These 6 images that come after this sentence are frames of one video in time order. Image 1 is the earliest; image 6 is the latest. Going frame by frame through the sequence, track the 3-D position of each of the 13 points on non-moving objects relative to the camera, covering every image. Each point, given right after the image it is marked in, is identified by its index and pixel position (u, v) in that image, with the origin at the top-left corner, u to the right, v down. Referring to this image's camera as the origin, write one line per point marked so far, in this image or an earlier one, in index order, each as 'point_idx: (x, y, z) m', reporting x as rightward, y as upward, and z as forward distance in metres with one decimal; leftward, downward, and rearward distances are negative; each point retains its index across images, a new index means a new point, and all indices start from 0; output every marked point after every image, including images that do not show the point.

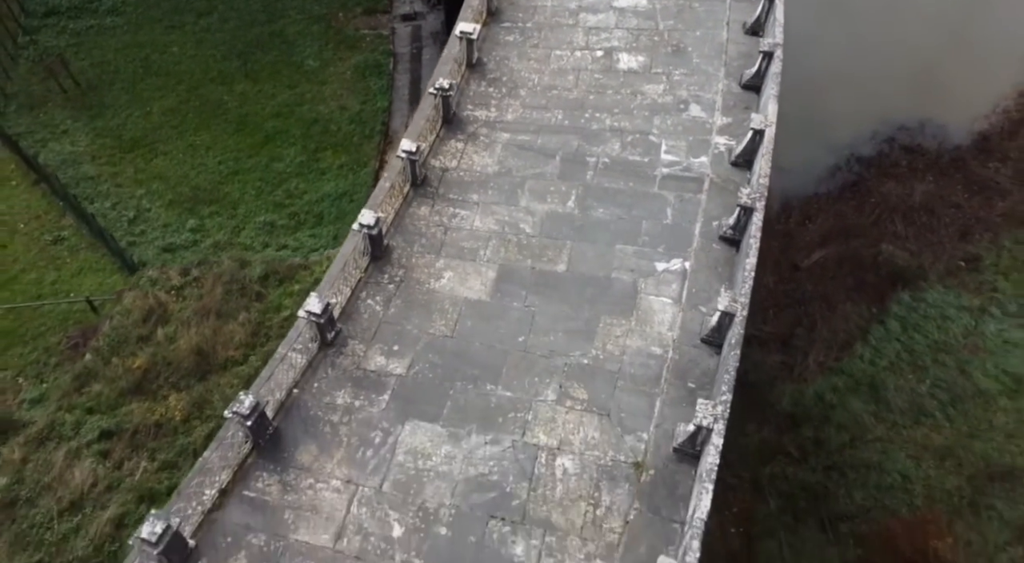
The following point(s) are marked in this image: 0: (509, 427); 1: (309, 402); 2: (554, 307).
0: (0.0, -1.7, +8.3) m
1: (-2.4, -1.4, +8.7) m
2: (+0.5, -0.3, +9.3) m
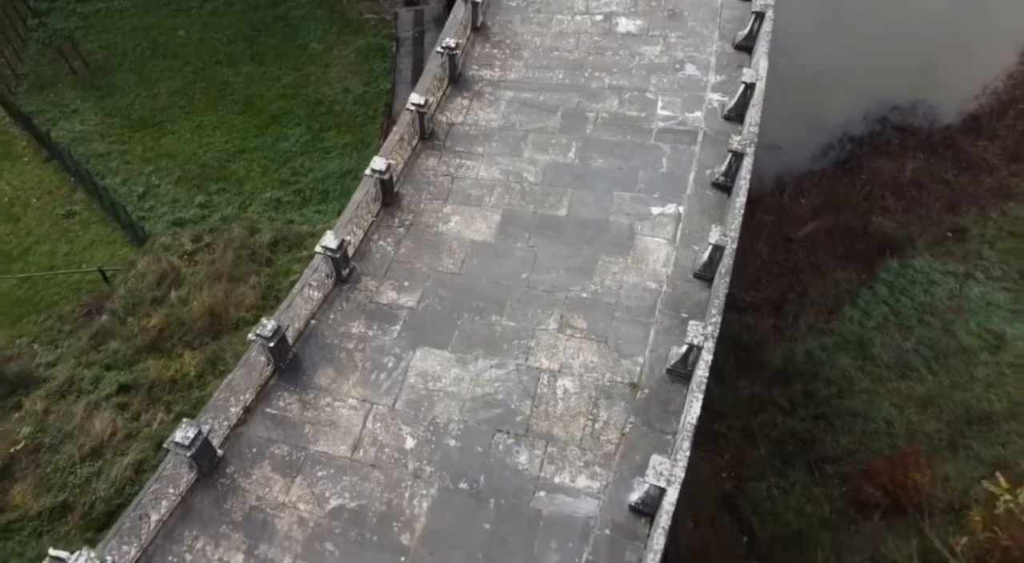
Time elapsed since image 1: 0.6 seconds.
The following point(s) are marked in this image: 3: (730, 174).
0: (0.0, -0.9, +8.9) m
1: (-2.3, -0.6, +9.3) m
2: (+0.6, +0.5, +9.9) m
3: (+3.0, +1.5, +10.2) m
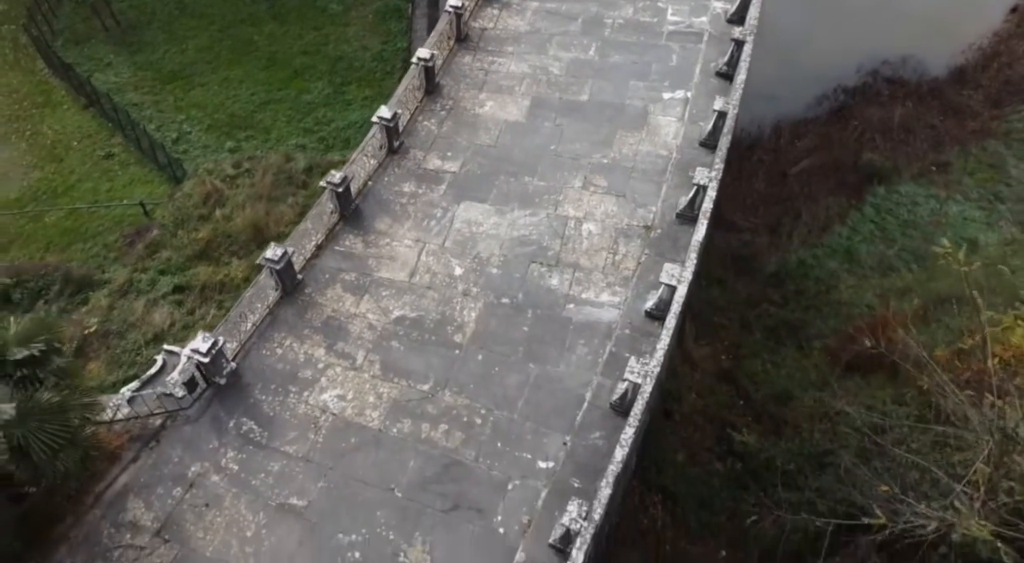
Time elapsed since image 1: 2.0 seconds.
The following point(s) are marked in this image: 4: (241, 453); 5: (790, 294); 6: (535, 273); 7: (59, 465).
0: (+0.5, +1.1, +10.5) m
1: (-1.9, +1.3, +10.8) m
2: (+1.0, +2.4, +11.5) m
3: (+3.4, +3.4, +11.7) m
4: (-3.0, -1.9, +8.3) m
5: (+5.9, -0.3, +15.7) m
6: (+0.3, +0.1, +9.8) m
7: (-4.3, -1.7, +7.2) m
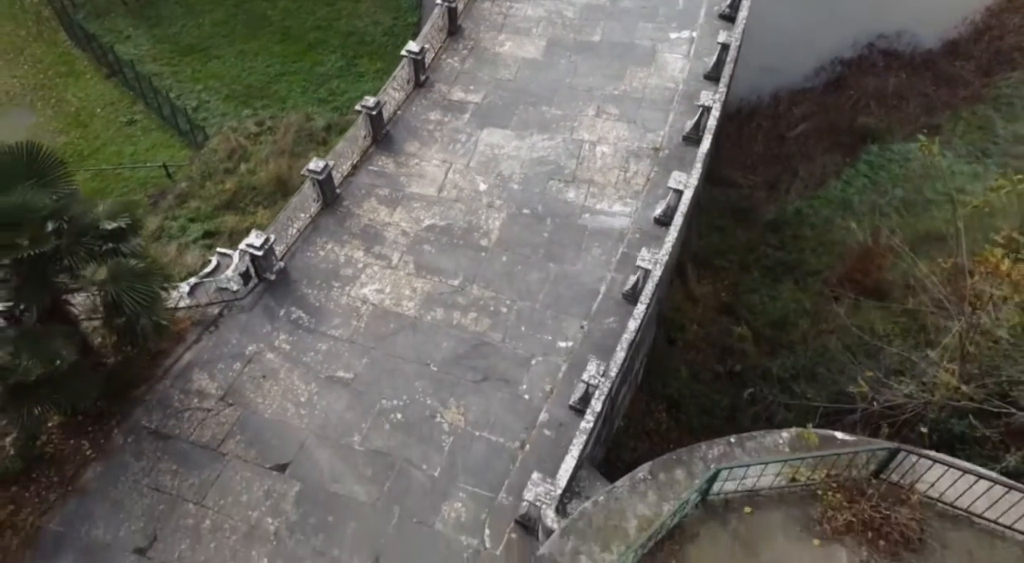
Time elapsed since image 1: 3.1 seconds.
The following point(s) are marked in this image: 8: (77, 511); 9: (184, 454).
0: (+0.8, +2.3, +11.4) m
1: (-1.6, +2.6, +11.8) m
2: (+1.3, +3.7, +12.4) m
3: (+3.7, +4.7, +12.7) m
4: (-2.7, -0.7, +9.3) m
5: (+6.2, +1.0, +16.7) m
6: (+0.6, +1.4, +10.7) m
7: (-4.0, -0.4, +8.1) m
8: (-4.5, -2.4, +7.8) m
9: (-3.6, -1.9, +8.2) m
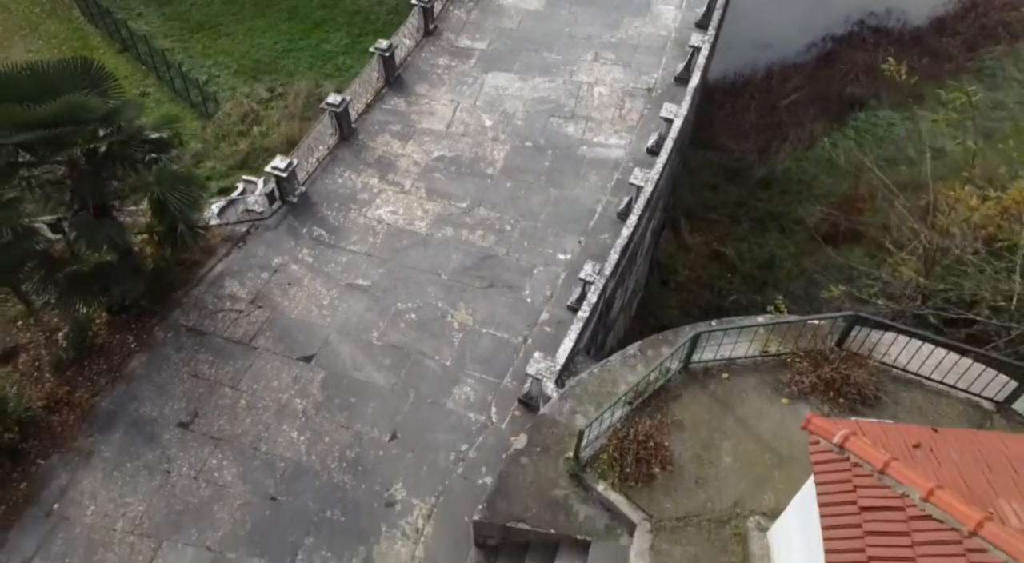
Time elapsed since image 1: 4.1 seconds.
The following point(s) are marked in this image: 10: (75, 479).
0: (+0.8, +3.4, +12.3) m
1: (-1.6, +3.7, +12.6) m
2: (+1.4, +4.8, +13.2) m
3: (+3.8, +5.8, +13.5) m
4: (-2.7, +0.4, +10.1) m
5: (+6.2, +2.1, +17.6) m
6: (+0.7, +2.5, +11.6) m
7: (-4.0, +0.7, +9.0) m
8: (-4.5, -1.3, +8.6) m
9: (-3.6, -0.8, +9.1) m
10: (-4.6, -2.1, +7.9) m
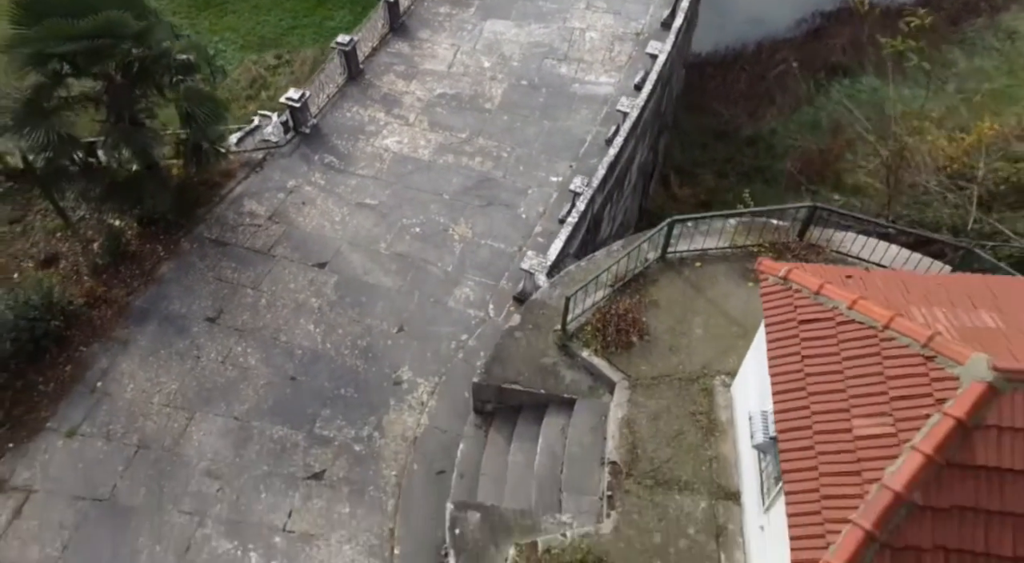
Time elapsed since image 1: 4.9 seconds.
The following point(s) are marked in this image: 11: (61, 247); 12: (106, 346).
0: (+0.8, +4.6, +13.1) m
1: (-1.6, +4.9, +13.5) m
2: (+1.3, +6.0, +14.1) m
3: (+3.7, +7.0, +14.3) m
4: (-2.8, +1.6, +11.0) m
5: (+6.1, +3.3, +18.4) m
6: (+0.6, +3.6, +12.5) m
7: (-4.0, +1.8, +9.9) m
8: (-4.5, -0.2, +9.5) m
9: (-3.6, +0.3, +9.9) m
10: (-4.7, -1.0, +8.8) m
11: (-6.0, +0.5, +9.9) m
12: (-4.9, -0.8, +8.9) m
